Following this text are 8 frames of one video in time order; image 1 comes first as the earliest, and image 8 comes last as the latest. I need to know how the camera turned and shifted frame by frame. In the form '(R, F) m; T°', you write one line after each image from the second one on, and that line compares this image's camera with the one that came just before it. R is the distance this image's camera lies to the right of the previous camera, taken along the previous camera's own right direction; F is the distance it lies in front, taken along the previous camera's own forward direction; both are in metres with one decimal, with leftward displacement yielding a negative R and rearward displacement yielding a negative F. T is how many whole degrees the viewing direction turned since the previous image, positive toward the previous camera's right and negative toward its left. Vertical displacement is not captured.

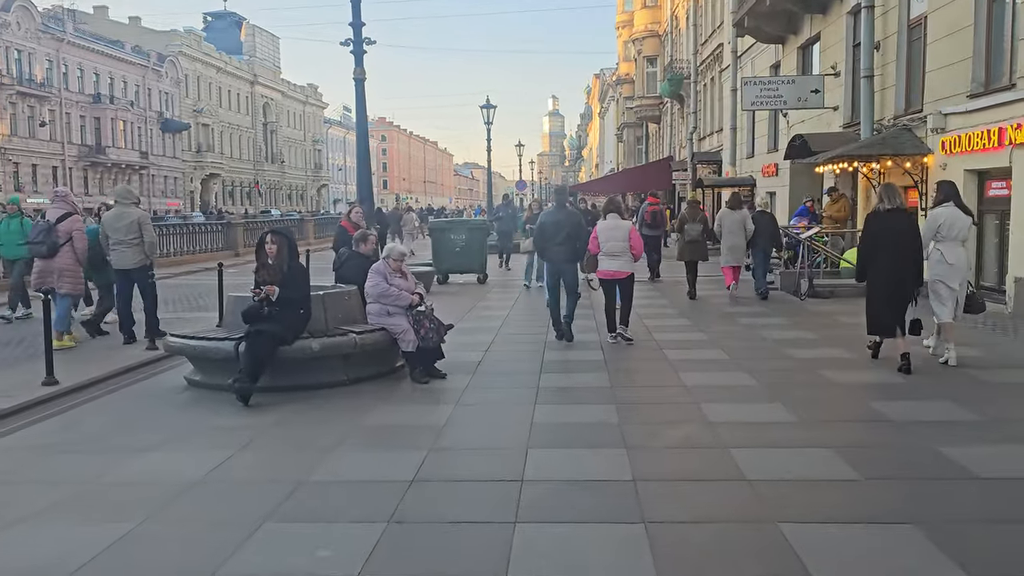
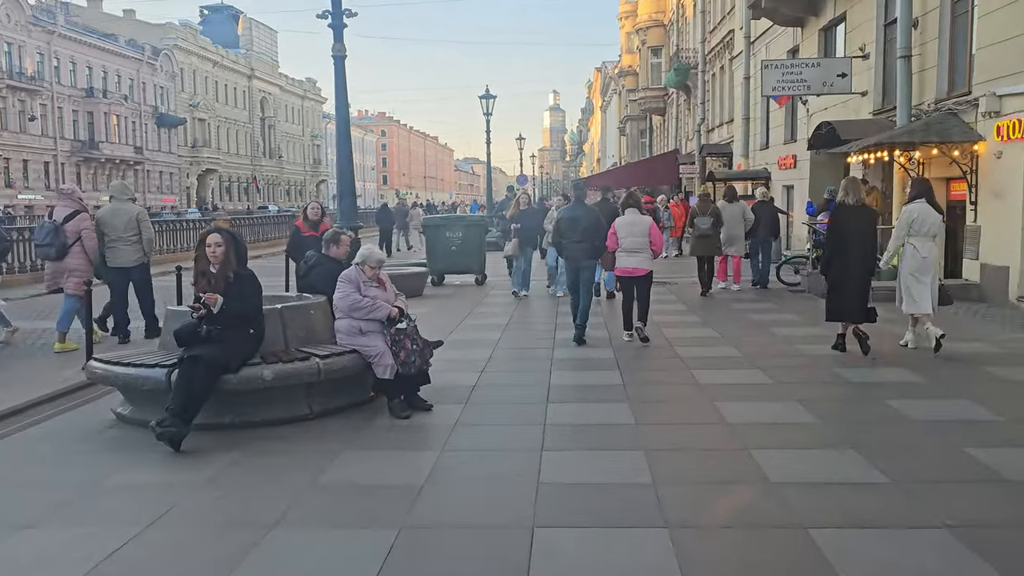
(0.0, +1.5) m; 0°
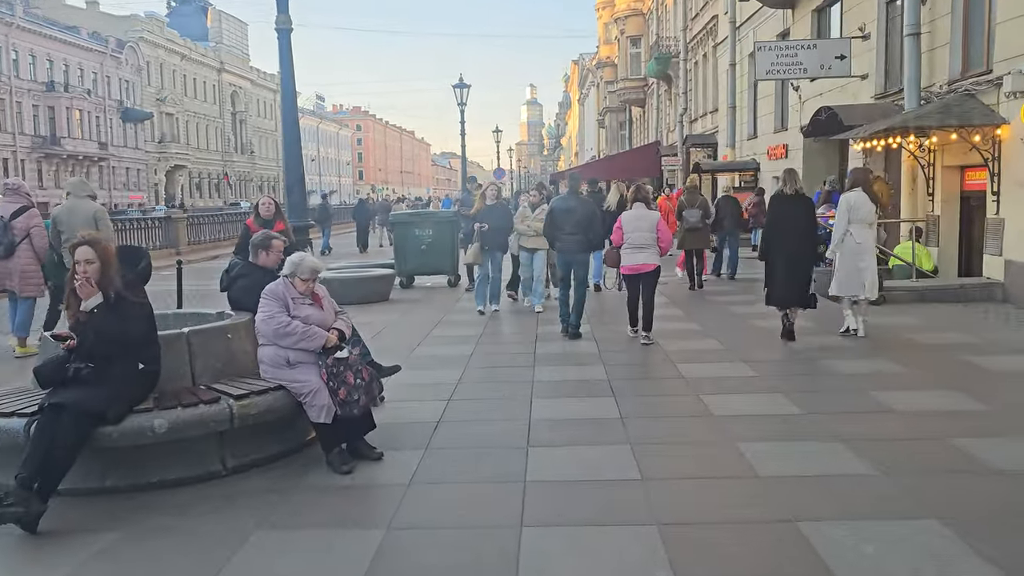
(+0.1, +1.4) m; +1°
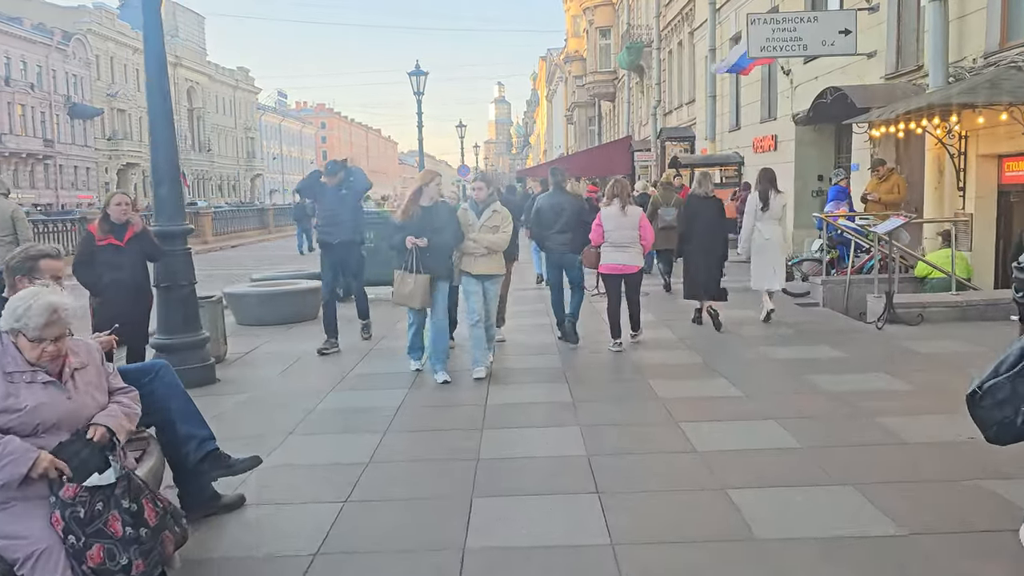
(+0.2, +2.4) m; +2°
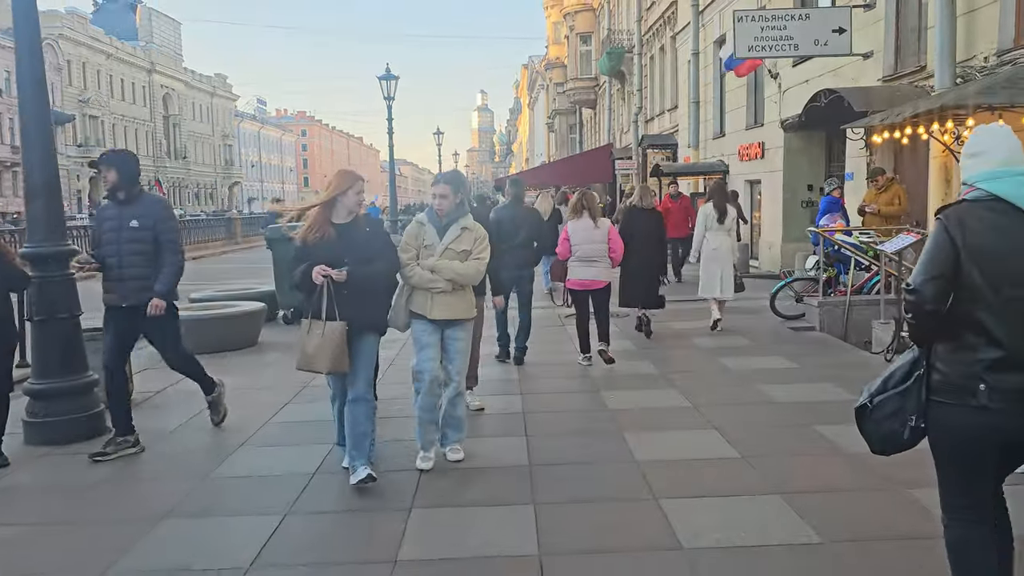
(+0.3, +1.2) m; +1°
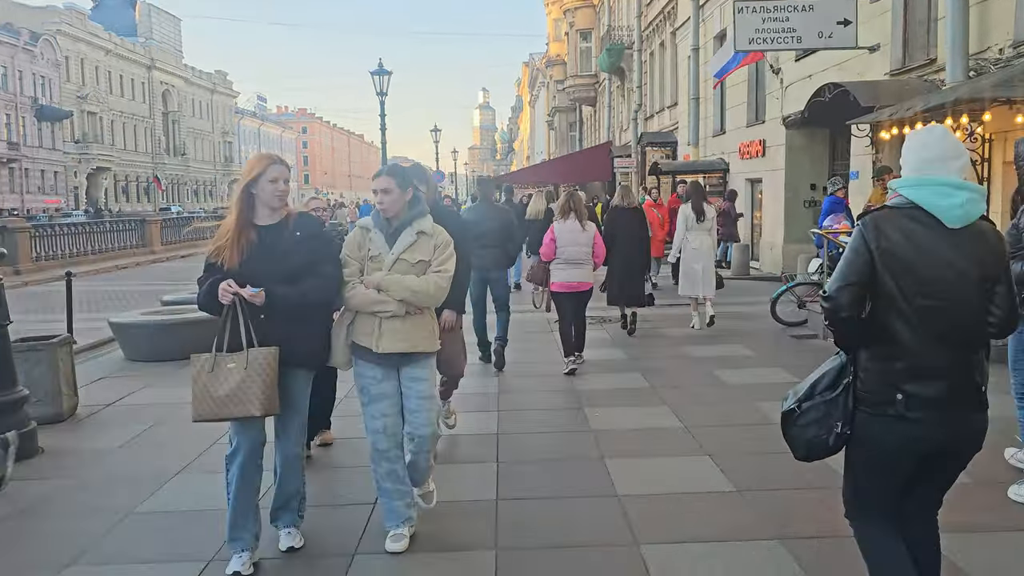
(+0.2, +0.6) m; 0°
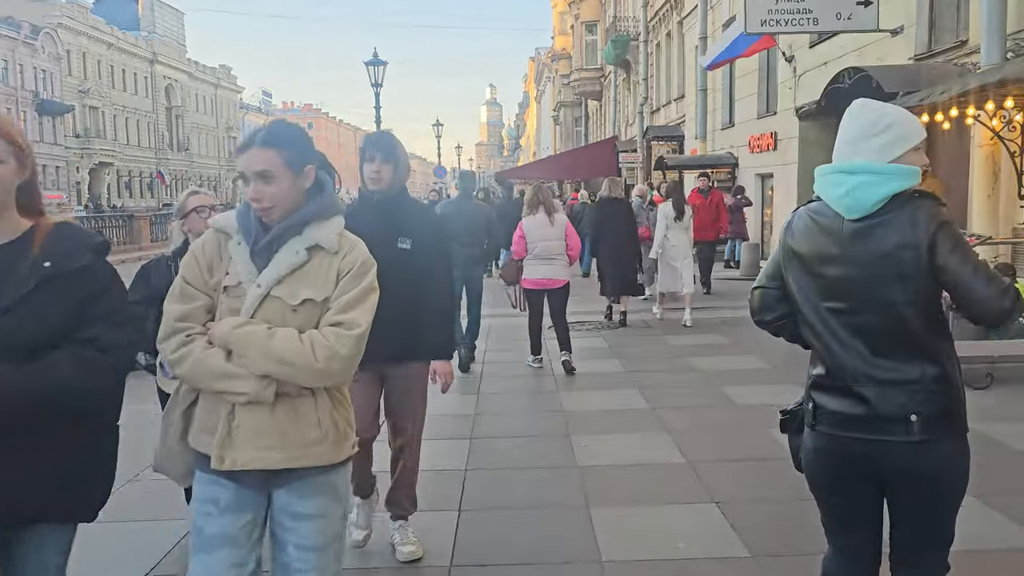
(+0.2, +0.9) m; 0°
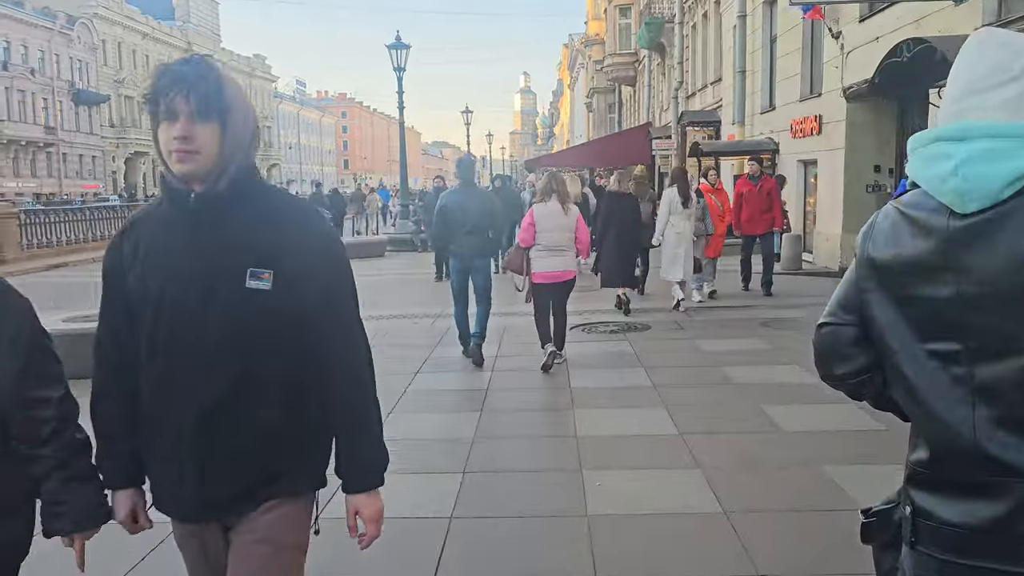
(+0.2, +0.9) m; -2°
